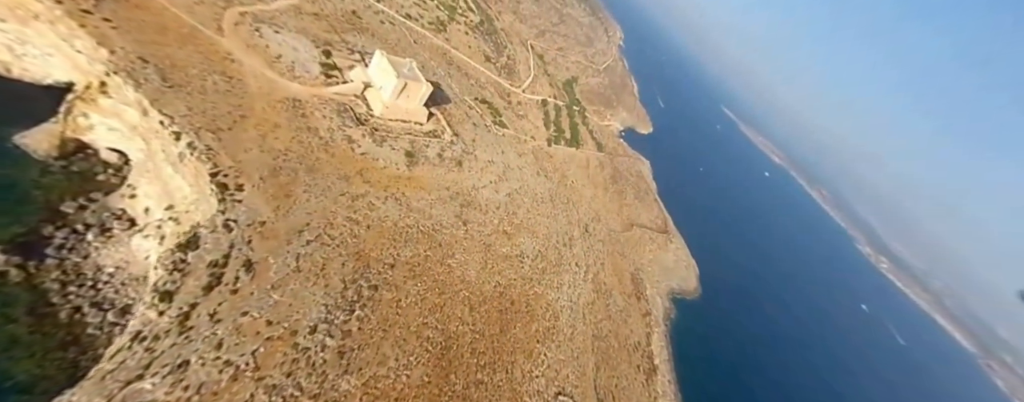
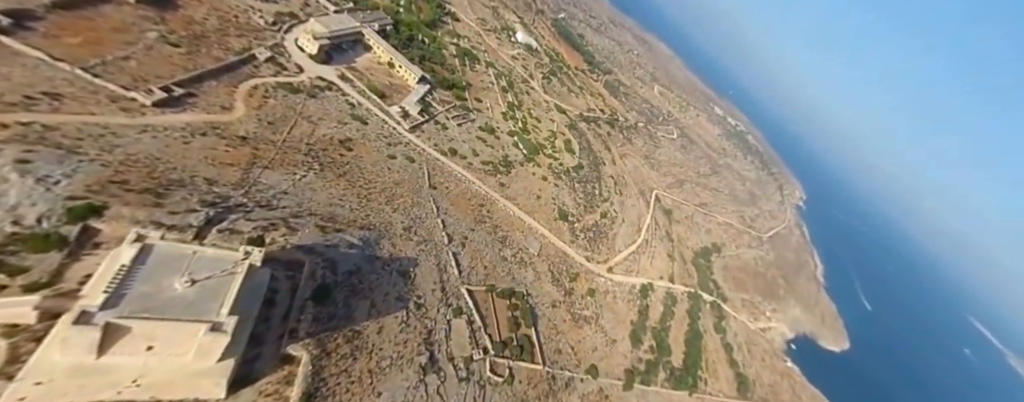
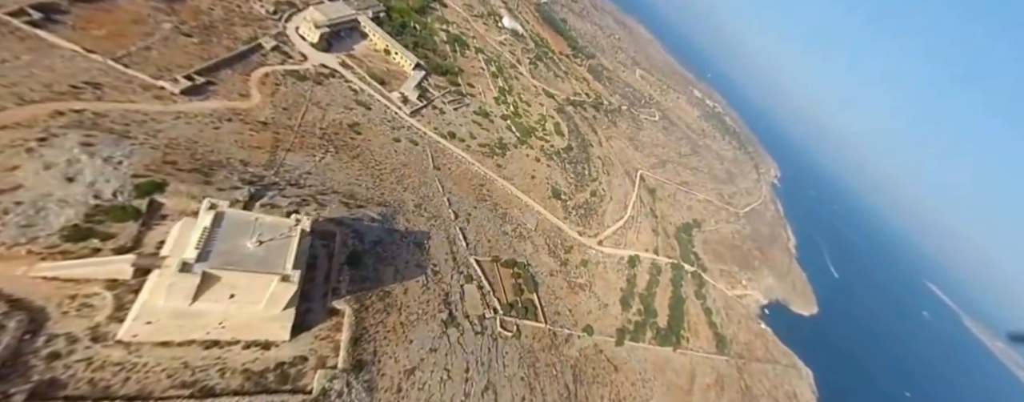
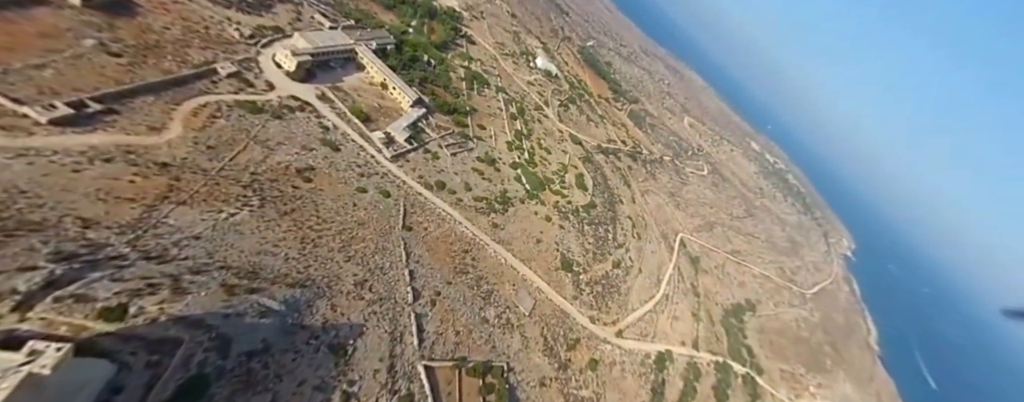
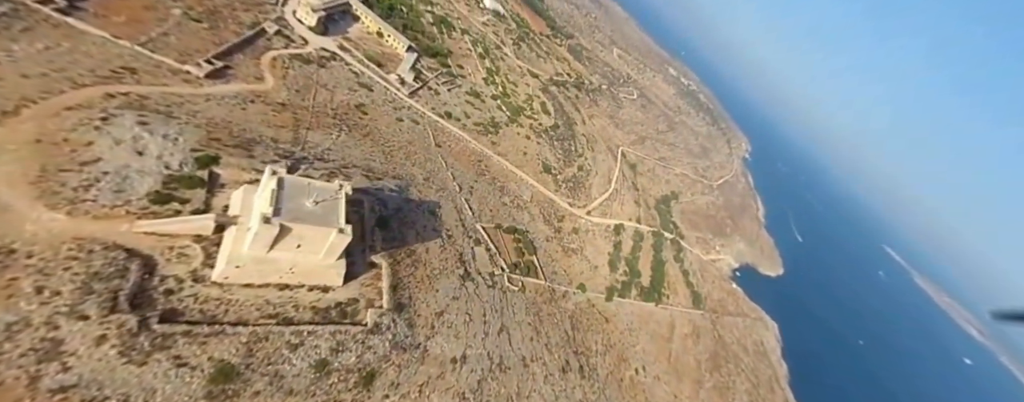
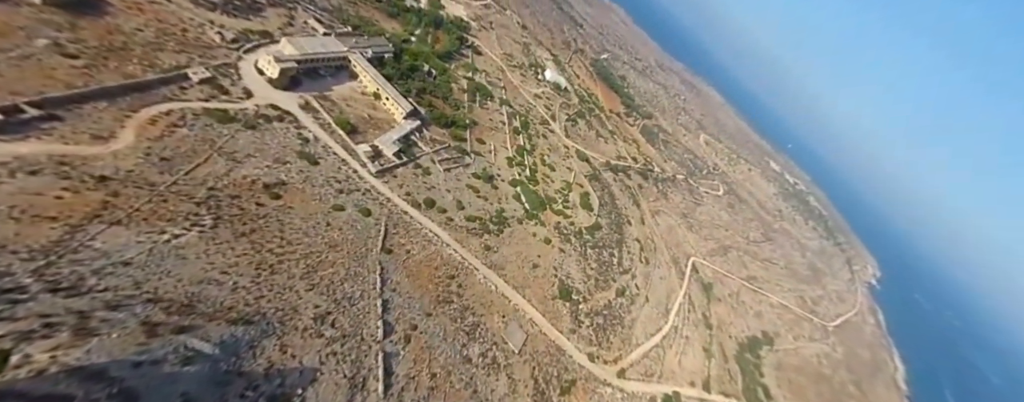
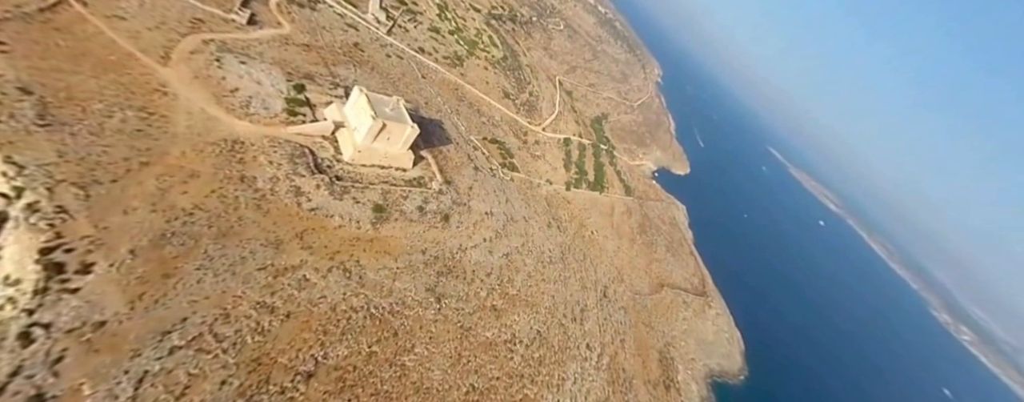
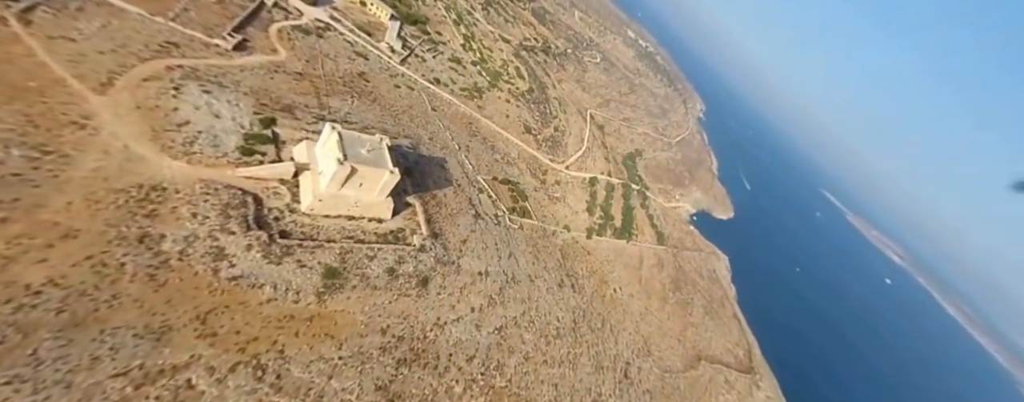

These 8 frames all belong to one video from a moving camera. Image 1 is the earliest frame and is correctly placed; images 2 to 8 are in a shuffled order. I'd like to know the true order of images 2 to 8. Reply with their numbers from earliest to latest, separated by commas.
7, 8, 5, 3, 2, 4, 6
